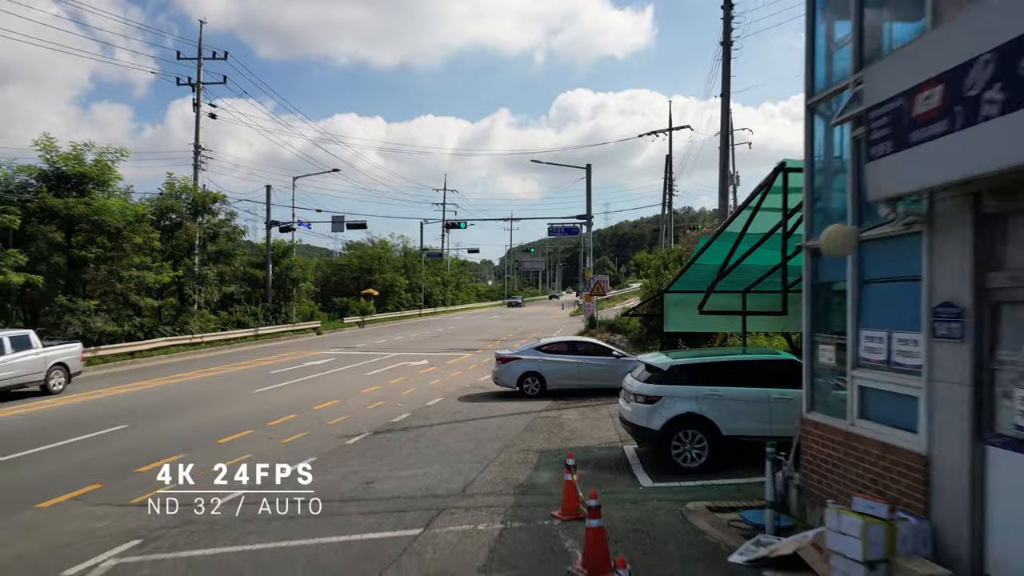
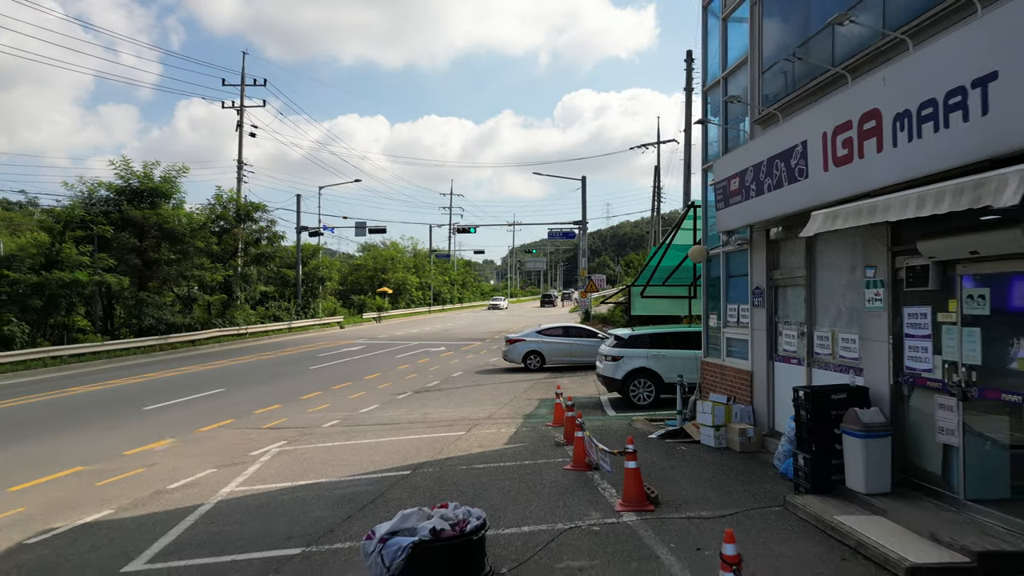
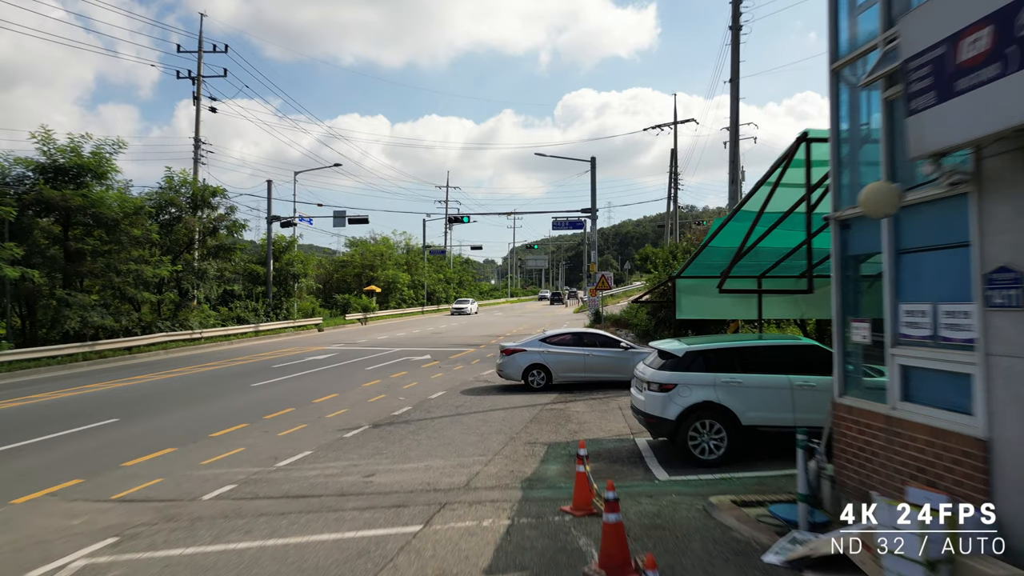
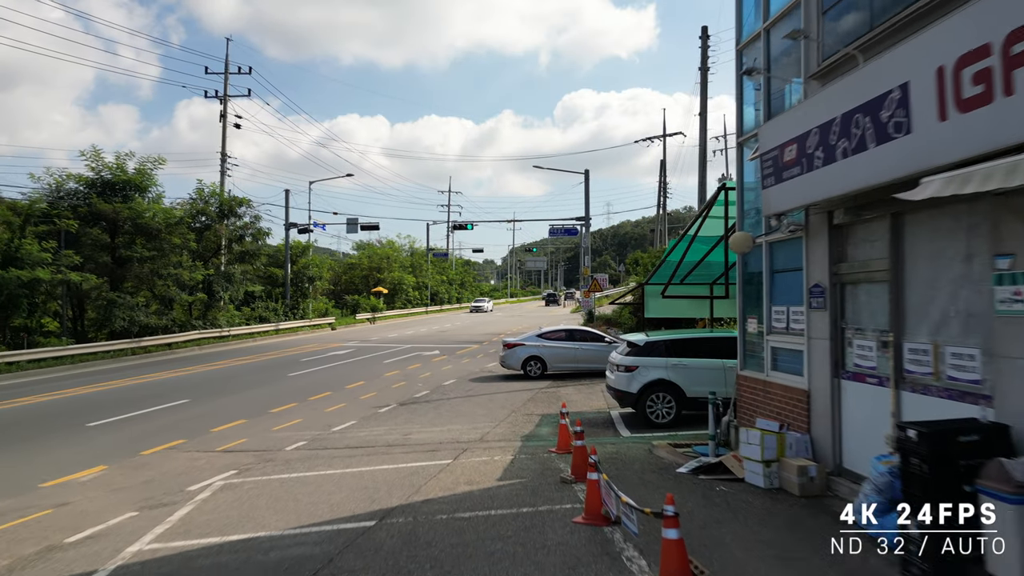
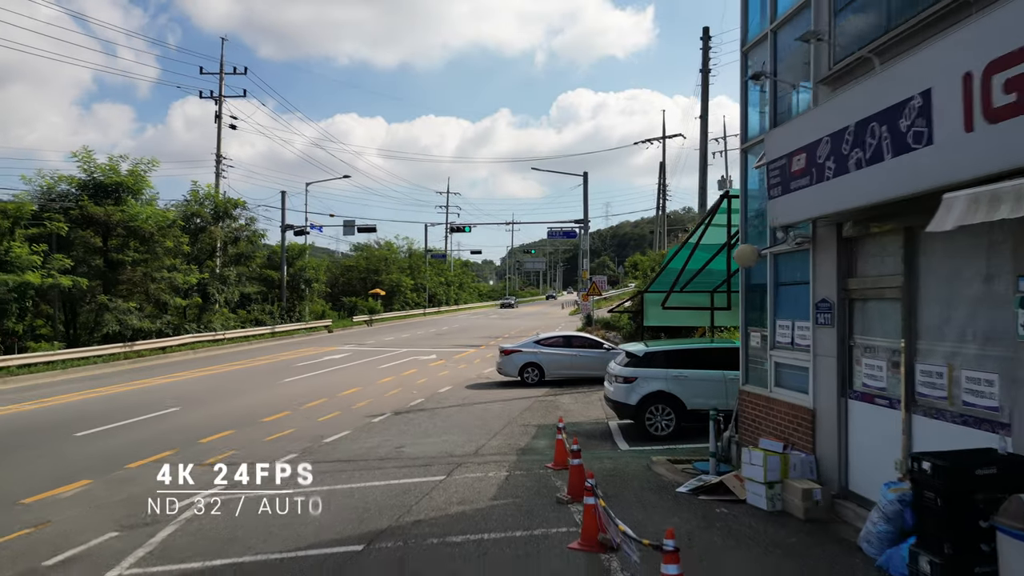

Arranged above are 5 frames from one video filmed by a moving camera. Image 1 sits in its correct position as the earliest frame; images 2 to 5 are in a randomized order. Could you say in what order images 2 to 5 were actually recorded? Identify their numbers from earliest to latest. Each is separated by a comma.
5, 2, 4, 3
